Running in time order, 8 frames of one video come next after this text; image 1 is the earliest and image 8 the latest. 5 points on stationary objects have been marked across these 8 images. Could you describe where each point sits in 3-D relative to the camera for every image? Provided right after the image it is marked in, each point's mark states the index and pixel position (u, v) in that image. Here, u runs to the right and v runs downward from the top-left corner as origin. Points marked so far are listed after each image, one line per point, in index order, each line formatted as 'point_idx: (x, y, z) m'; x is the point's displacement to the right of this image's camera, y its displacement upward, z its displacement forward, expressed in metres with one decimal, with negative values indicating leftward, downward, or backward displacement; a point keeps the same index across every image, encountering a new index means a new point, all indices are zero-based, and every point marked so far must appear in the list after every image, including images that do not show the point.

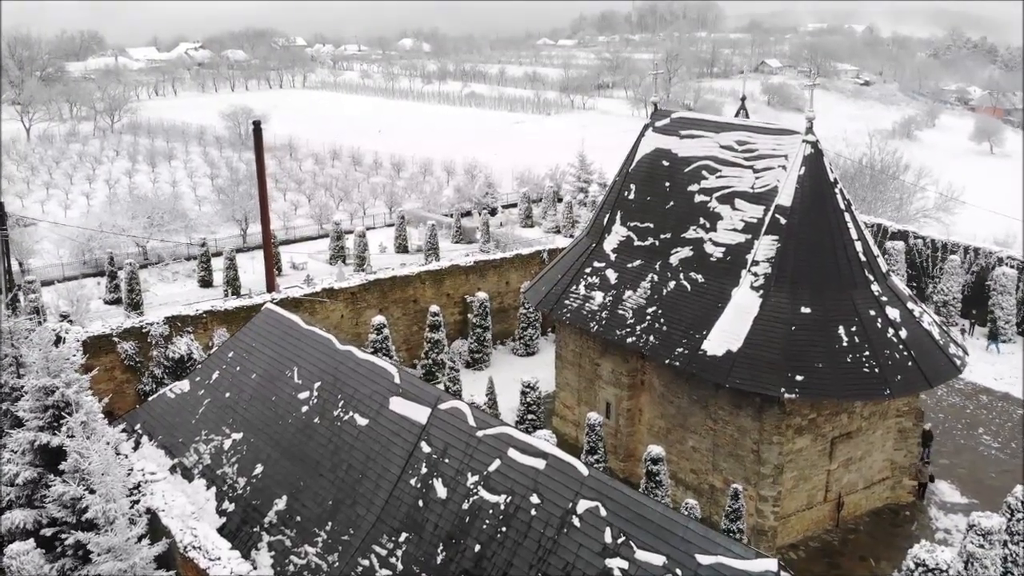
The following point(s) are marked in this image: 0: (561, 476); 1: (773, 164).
0: (+0.4, -1.6, +8.0) m
1: (+3.6, +1.7, +13.0) m
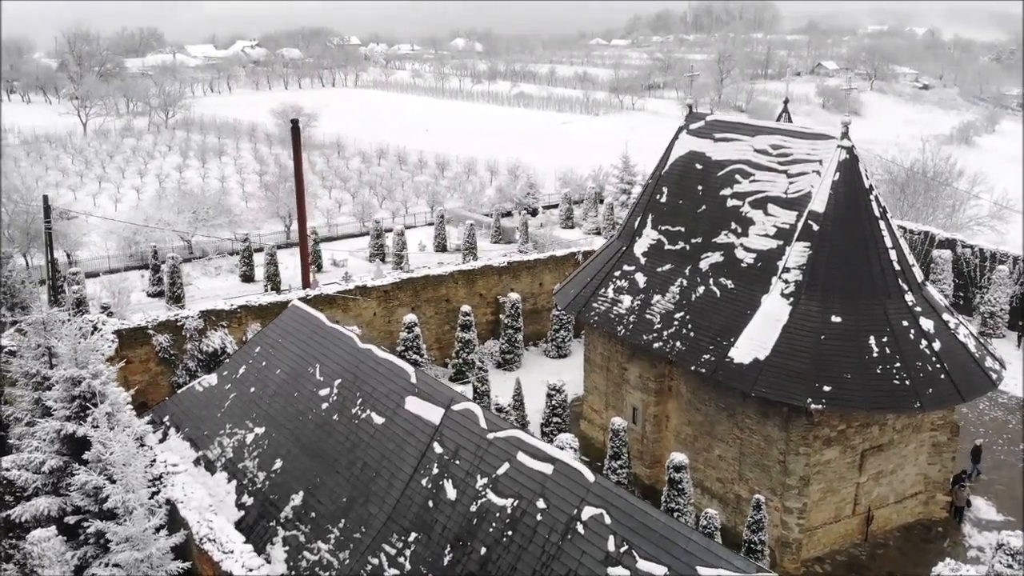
0: (+0.5, -1.7, +8.0) m
1: (+4.0, +1.6, +12.8) m
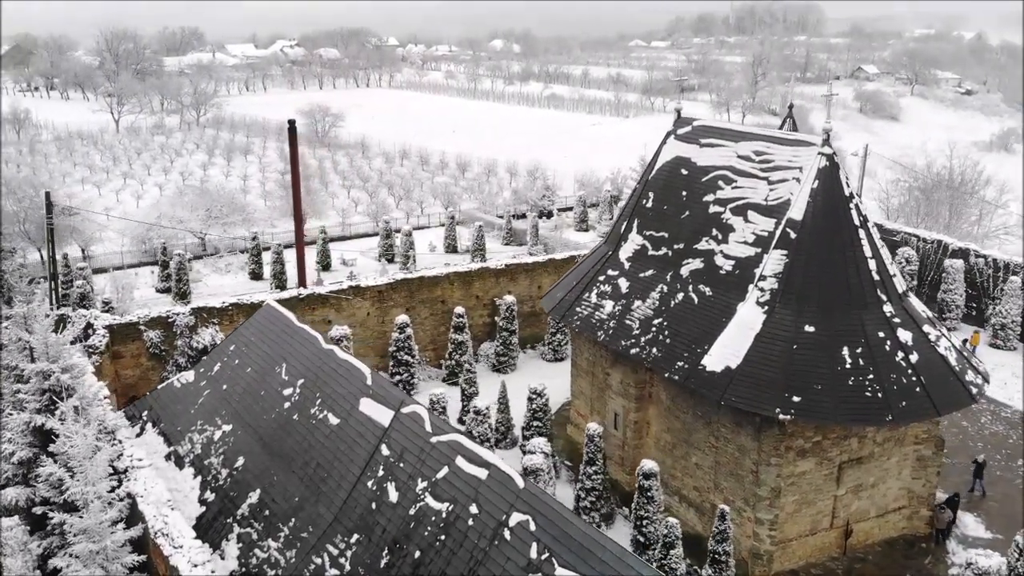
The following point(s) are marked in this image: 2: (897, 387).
0: (-0.1, -1.7, +7.9) m
1: (+3.7, +1.5, +12.6) m
2: (+4.7, -1.2, +11.4) m
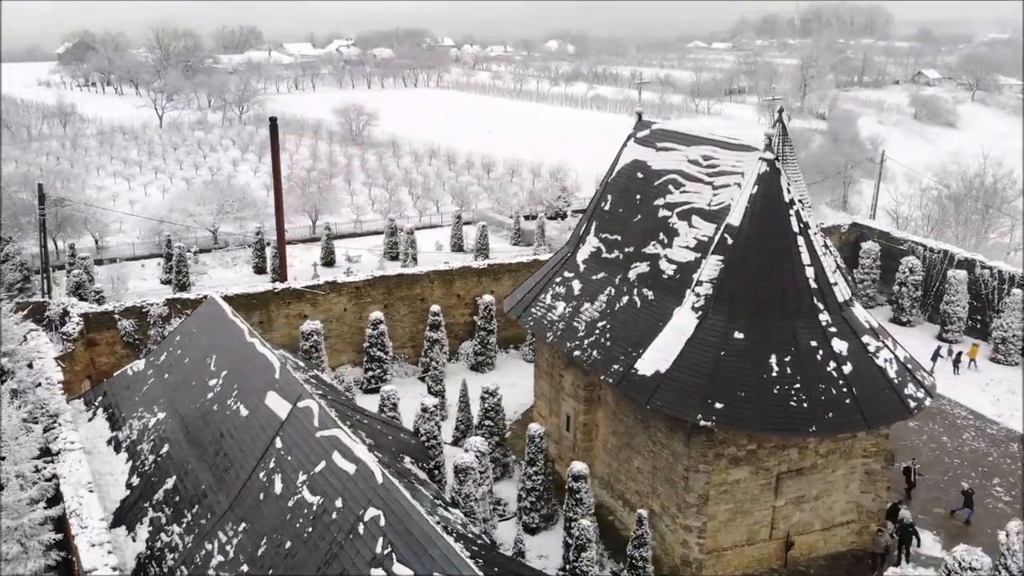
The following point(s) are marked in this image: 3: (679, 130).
0: (-1.3, -1.7, +8.1) m
1: (+2.9, +1.4, +12.5) m
2: (+3.7, -1.3, +11.1) m
3: (+2.5, +2.4, +13.9) m
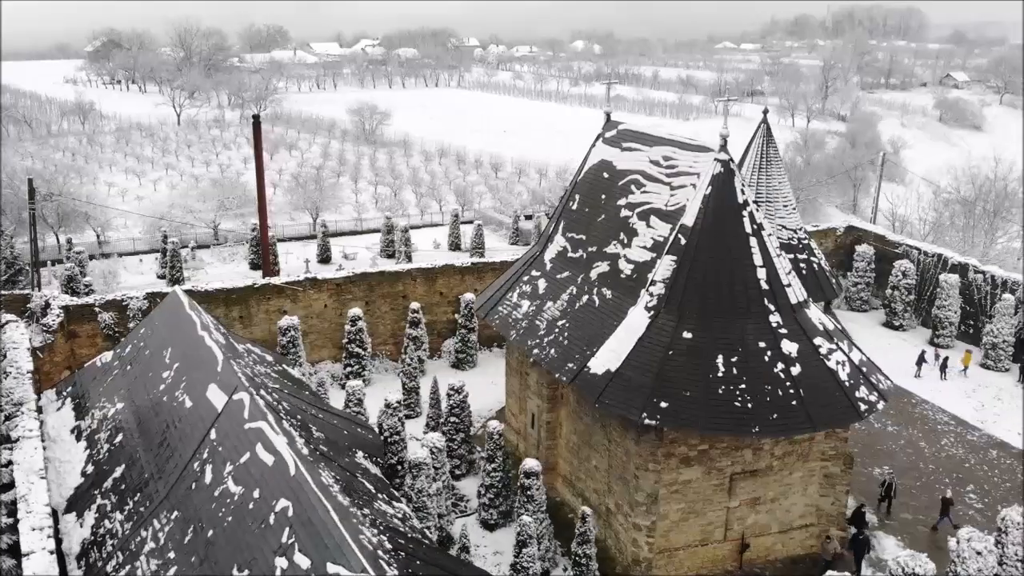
0: (-2.1, -1.6, +8.2) m
1: (+2.3, +1.4, +12.5) m
2: (+3.1, -1.3, +11.1) m
3: (+2.0, +2.4, +13.9) m
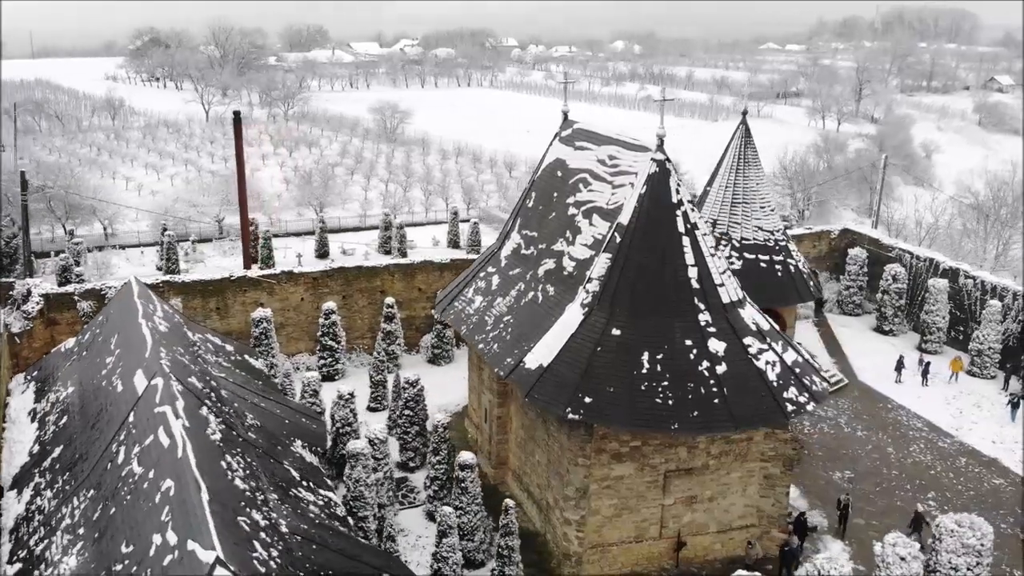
0: (-3.1, -1.5, +8.5) m
1: (+1.6, +1.5, +12.6) m
2: (+2.2, -1.3, +11.2) m
3: (+1.3, +2.4, +14.0) m
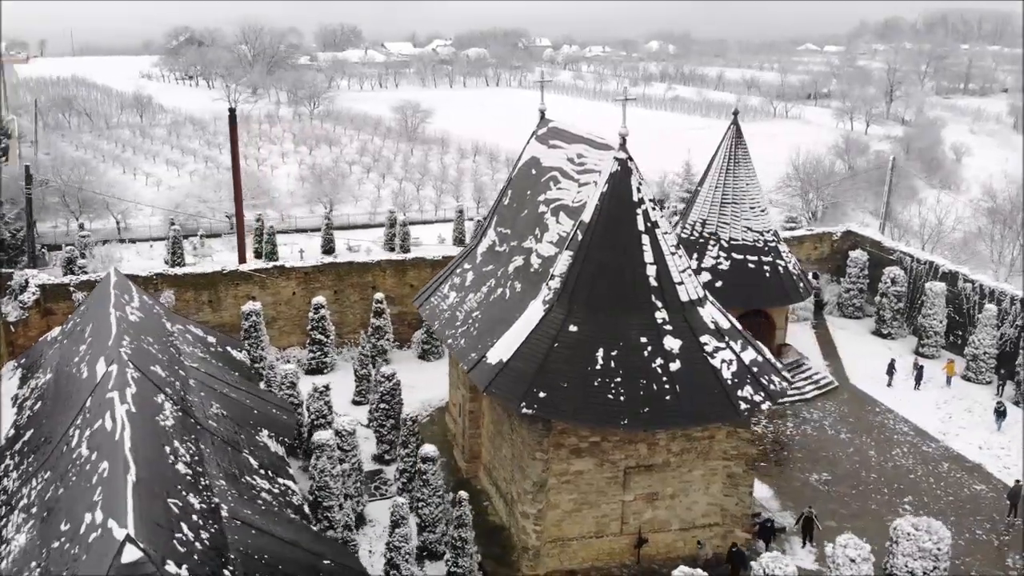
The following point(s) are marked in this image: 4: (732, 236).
0: (-3.8, -1.4, +8.8) m
1: (+1.1, +1.5, +12.7) m
2: (+1.6, -1.3, +11.3) m
3: (+0.9, +2.4, +14.1) m
4: (+4.4, +1.0, +18.5) m
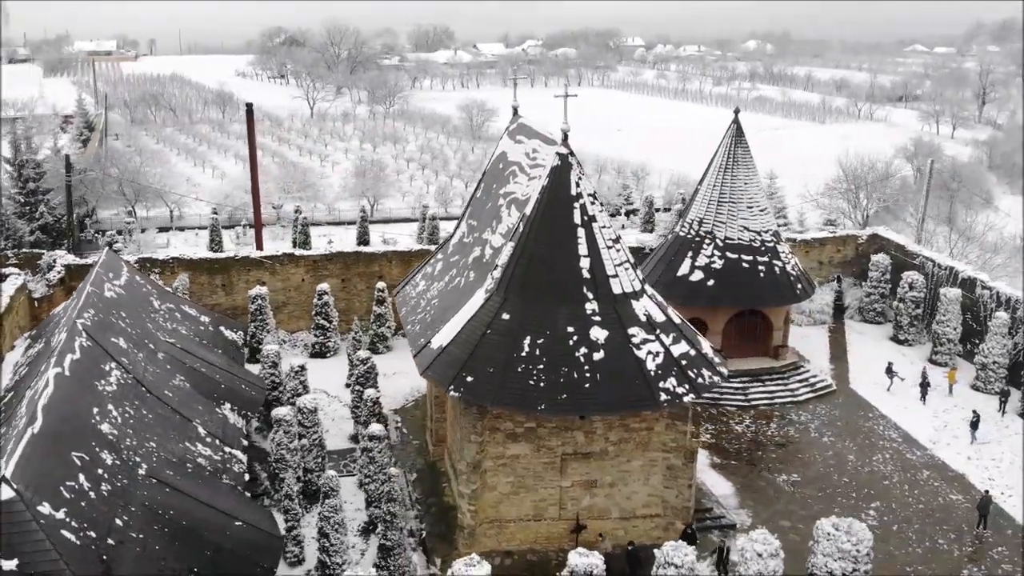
0: (-5.0, -1.1, +9.8) m
1: (+0.4, +1.6, +13.1) m
2: (+0.7, -1.2, +11.6) m
3: (+0.4, +2.6, +14.5) m
4: (+4.3, +1.0, +18.5) m
